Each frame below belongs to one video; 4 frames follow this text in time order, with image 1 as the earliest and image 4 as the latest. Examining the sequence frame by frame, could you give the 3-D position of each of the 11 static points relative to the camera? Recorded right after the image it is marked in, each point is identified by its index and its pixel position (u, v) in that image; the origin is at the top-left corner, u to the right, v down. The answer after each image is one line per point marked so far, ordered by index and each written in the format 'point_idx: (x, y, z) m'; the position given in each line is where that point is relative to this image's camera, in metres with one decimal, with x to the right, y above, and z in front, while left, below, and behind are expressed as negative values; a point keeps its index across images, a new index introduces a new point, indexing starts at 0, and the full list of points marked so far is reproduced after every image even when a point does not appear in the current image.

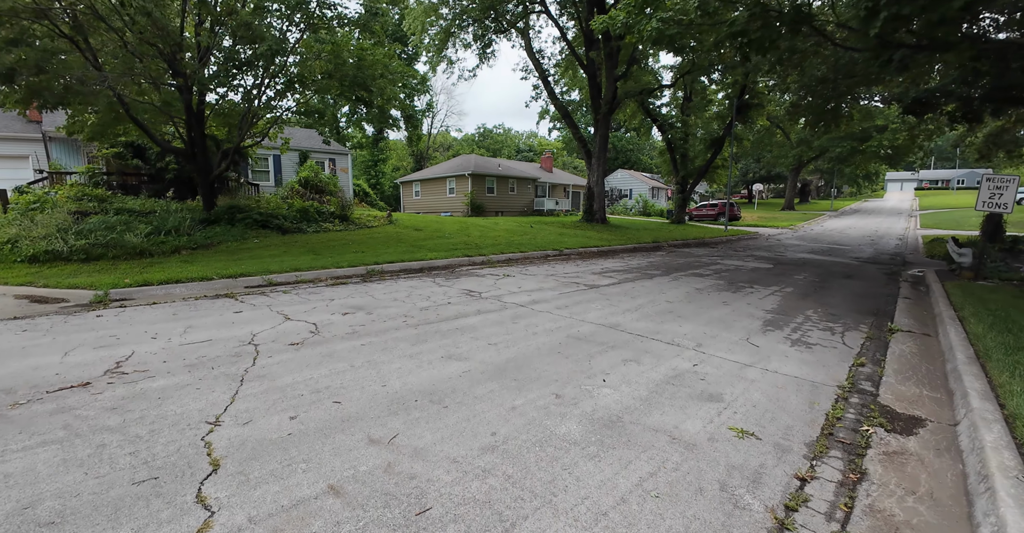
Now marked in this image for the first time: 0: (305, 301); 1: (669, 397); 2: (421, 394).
0: (-2.8, -0.5, +6.4) m
1: (+1.0, -0.9, +3.2) m
2: (-0.6, -0.8, +3.1) m
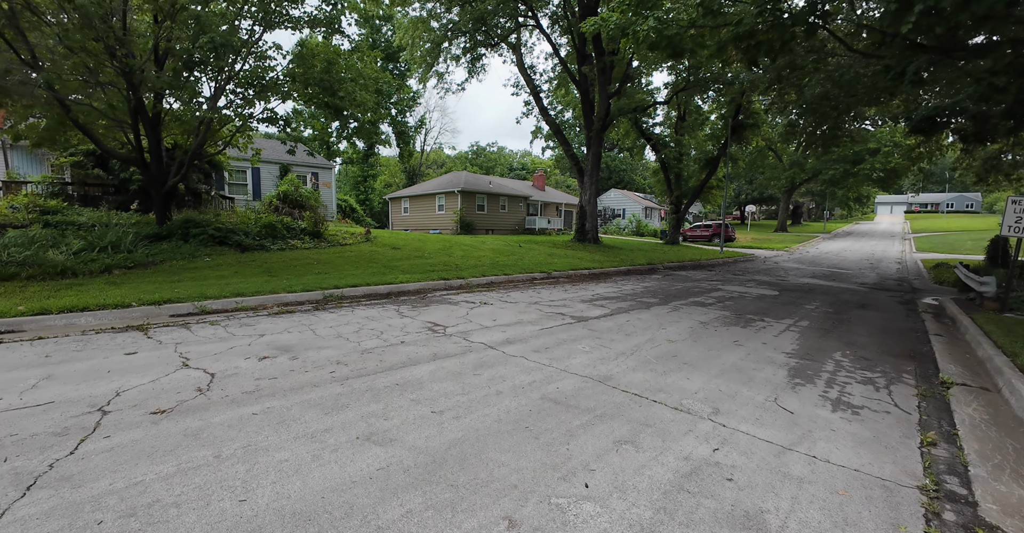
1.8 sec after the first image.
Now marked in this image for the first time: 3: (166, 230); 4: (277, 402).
0: (-3.1, -0.8, +5.2) m
1: (+0.7, -1.1, +2.1) m
2: (-0.9, -1.1, +2.0) m
3: (-8.1, +0.9, +11.1) m
4: (-1.6, -0.9, +3.2) m
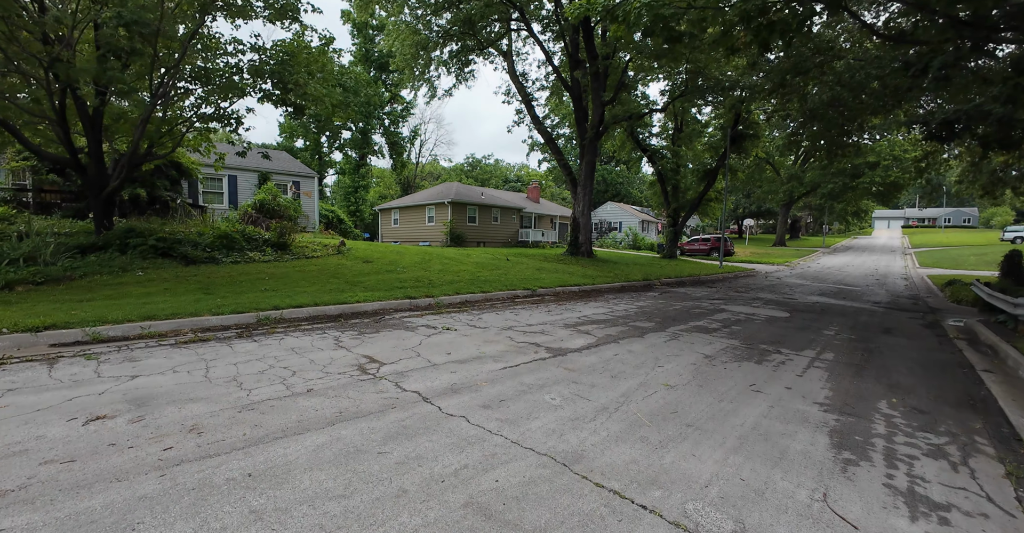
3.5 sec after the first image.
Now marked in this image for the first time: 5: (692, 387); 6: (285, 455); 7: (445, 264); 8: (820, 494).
0: (-3.6, -1.0, +3.9) m
1: (+0.3, -1.2, +0.8) m
2: (-1.3, -1.1, +0.7) m
3: (-8.6, +0.6, +9.9) m
4: (-2.0, -1.0, +2.0) m
5: (+1.6, -1.0, +4.2) m
6: (-1.2, -1.0, +2.6) m
7: (-2.0, +0.1, +14.1) m
8: (+1.6, -1.2, +2.5) m
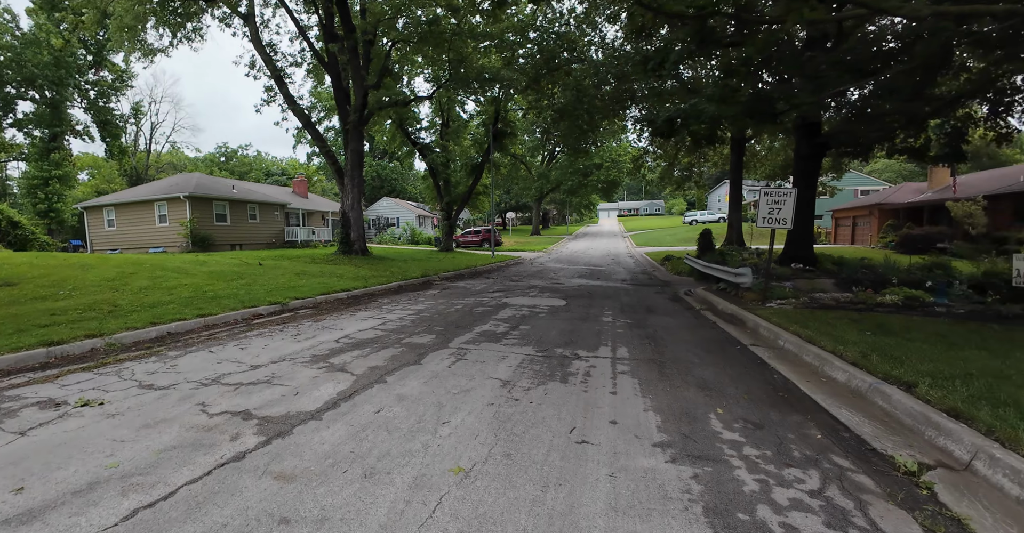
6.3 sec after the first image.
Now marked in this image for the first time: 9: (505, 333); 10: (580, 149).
0: (-4.6, -1.4, +0.1) m
1: (+0.3, -1.3, -1.0) m
2: (-1.2, -1.4, -1.8) m
3: (-11.8, -0.3, +3.3) m
4: (-2.3, -1.3, -1.0) m
5: (-0.1, -1.1, +2.6) m
6: (-1.9, -1.2, -0.1) m
7: (-7.7, -0.3, +9.9) m
8: (+0.7, -1.2, +1.1) m
9: (-0.1, -0.9, +6.7) m
10: (+2.5, +4.4, +16.1) m
